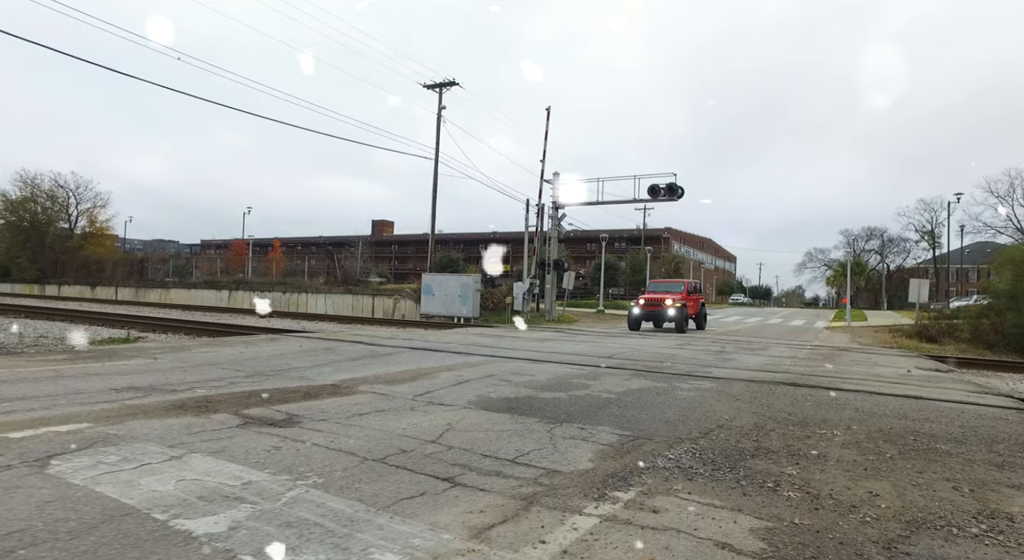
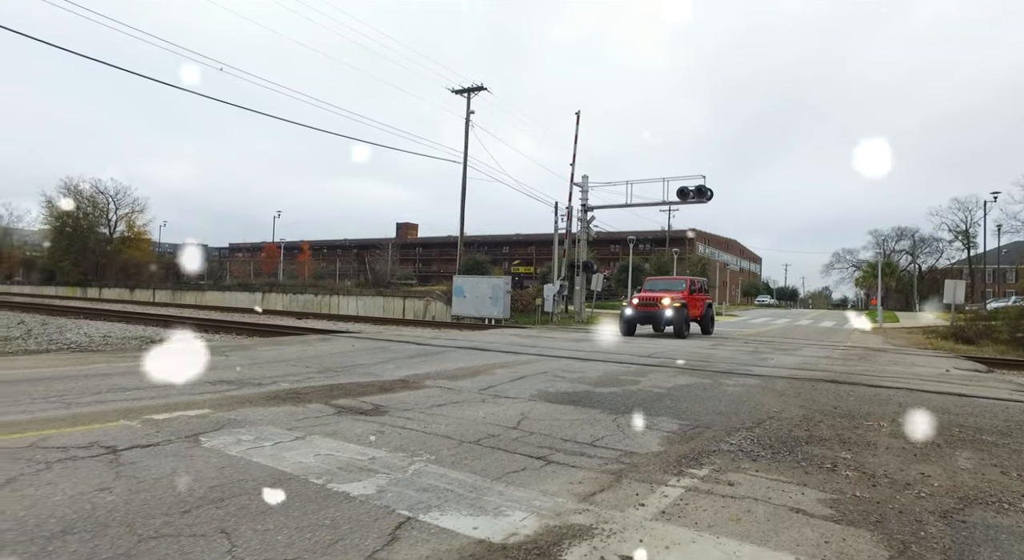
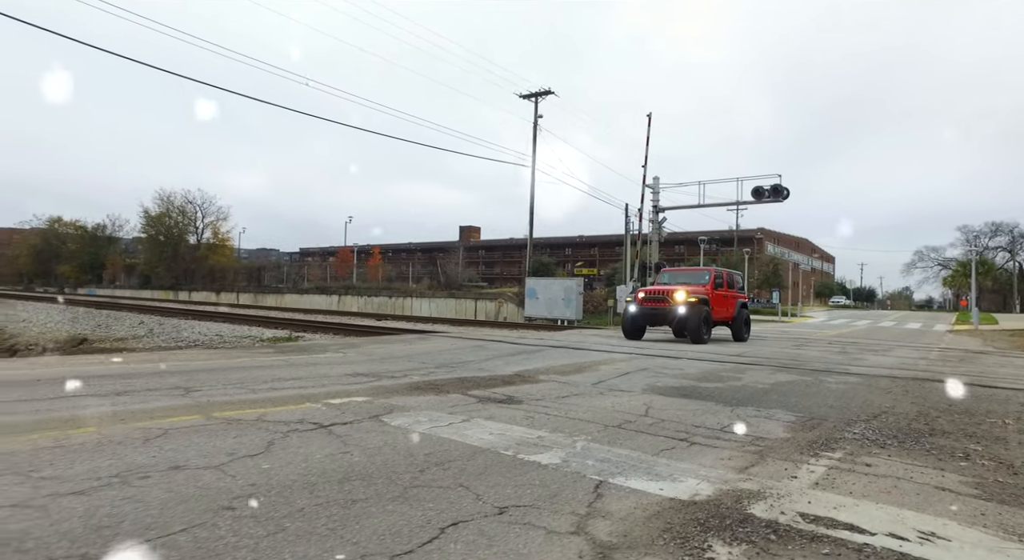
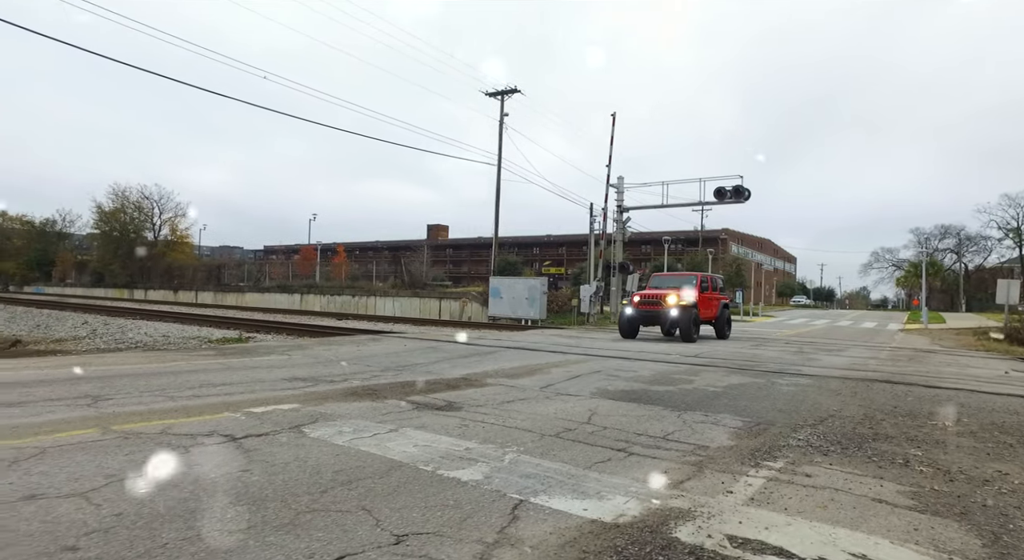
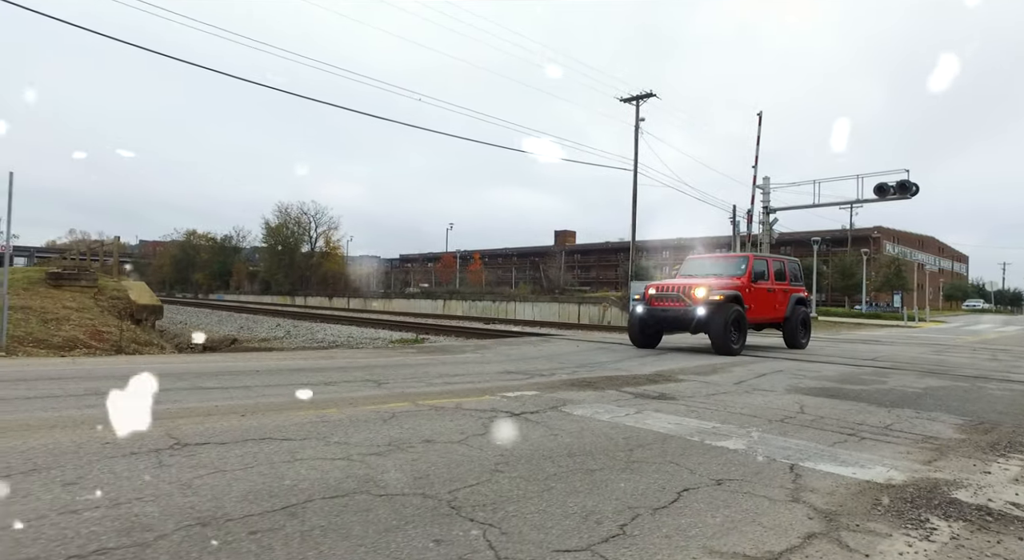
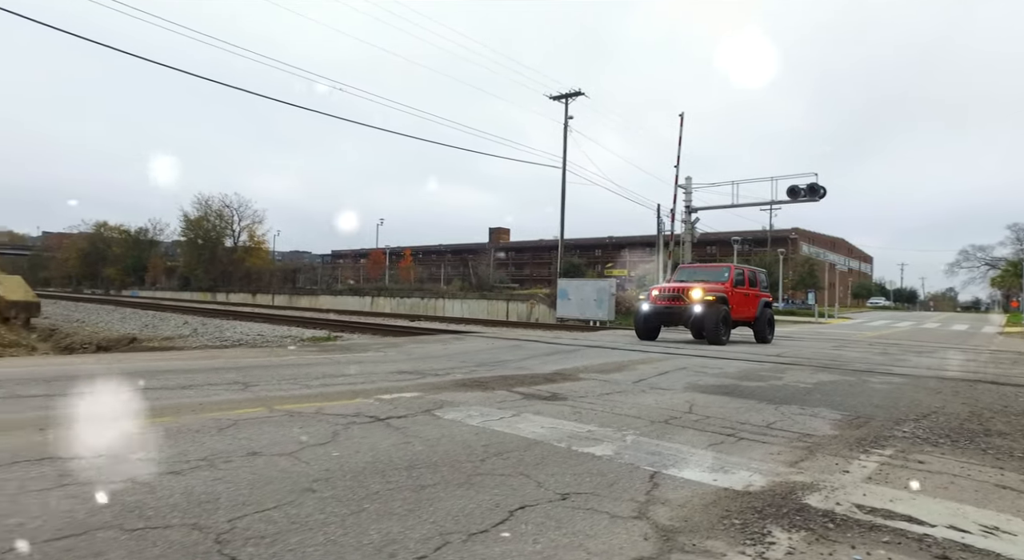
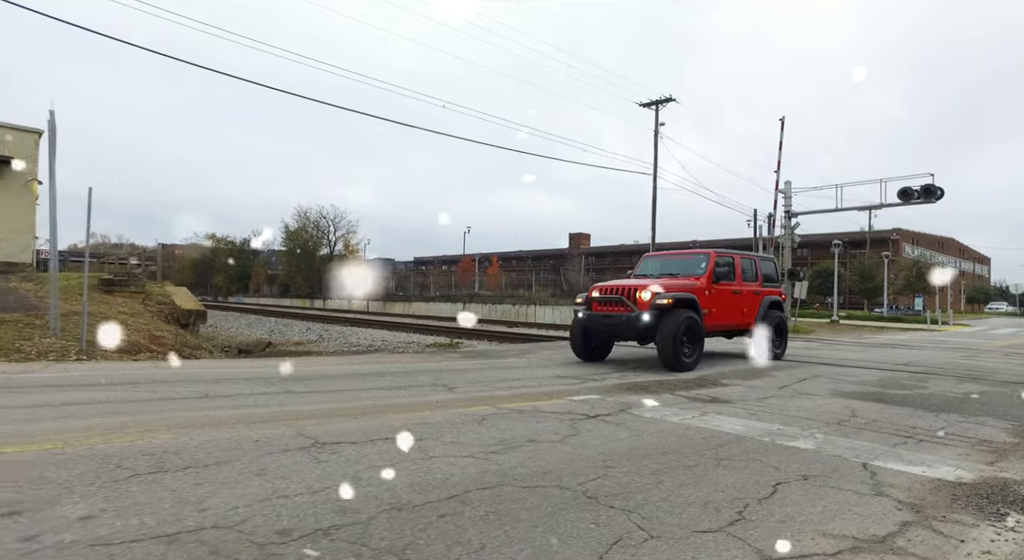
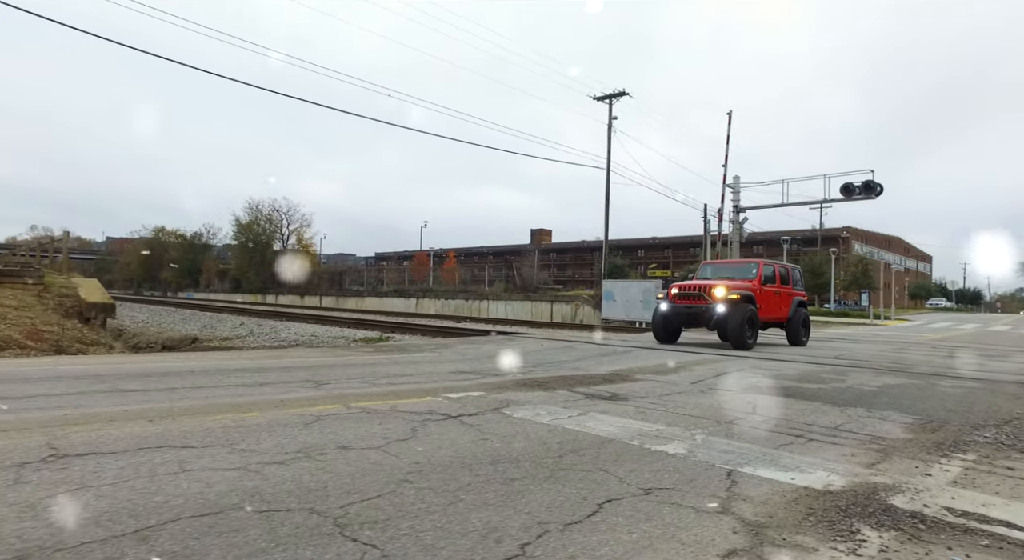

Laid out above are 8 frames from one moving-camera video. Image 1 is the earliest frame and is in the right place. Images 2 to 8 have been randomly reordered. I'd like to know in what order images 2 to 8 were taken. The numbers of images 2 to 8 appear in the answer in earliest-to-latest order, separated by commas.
2, 4, 3, 6, 8, 5, 7
